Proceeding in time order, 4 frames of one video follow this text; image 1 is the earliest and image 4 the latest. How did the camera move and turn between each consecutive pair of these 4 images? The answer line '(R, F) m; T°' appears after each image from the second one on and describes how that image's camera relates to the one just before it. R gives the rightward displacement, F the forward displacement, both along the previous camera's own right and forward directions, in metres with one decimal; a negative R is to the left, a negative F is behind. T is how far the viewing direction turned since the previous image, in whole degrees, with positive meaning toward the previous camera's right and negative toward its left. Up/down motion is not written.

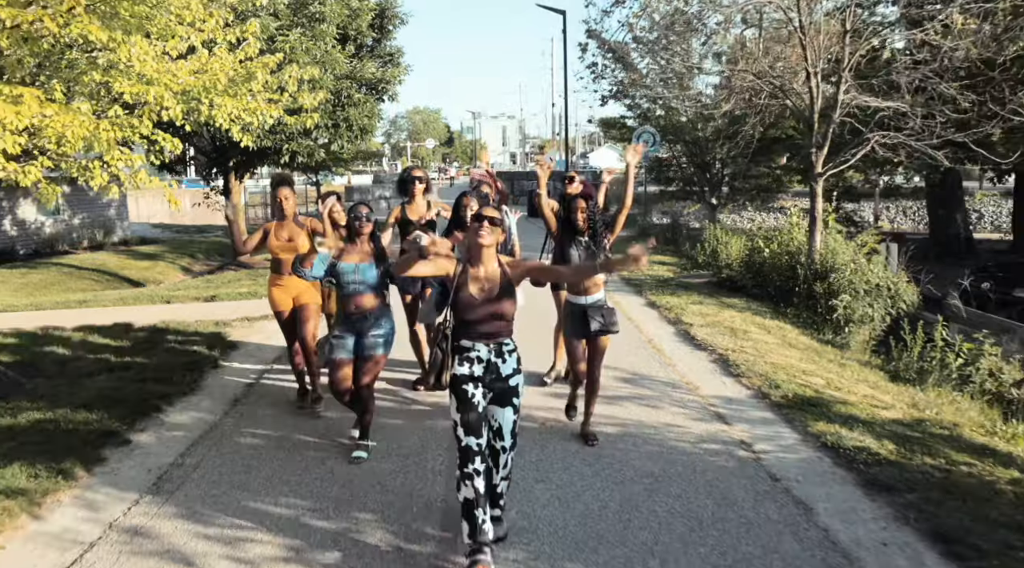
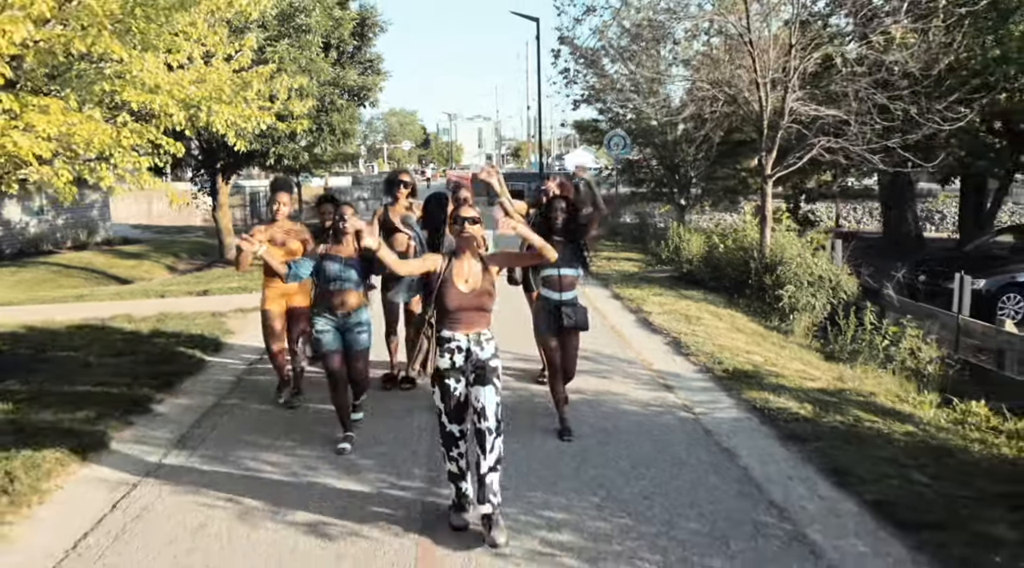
(0.0, -0.8) m; +2°
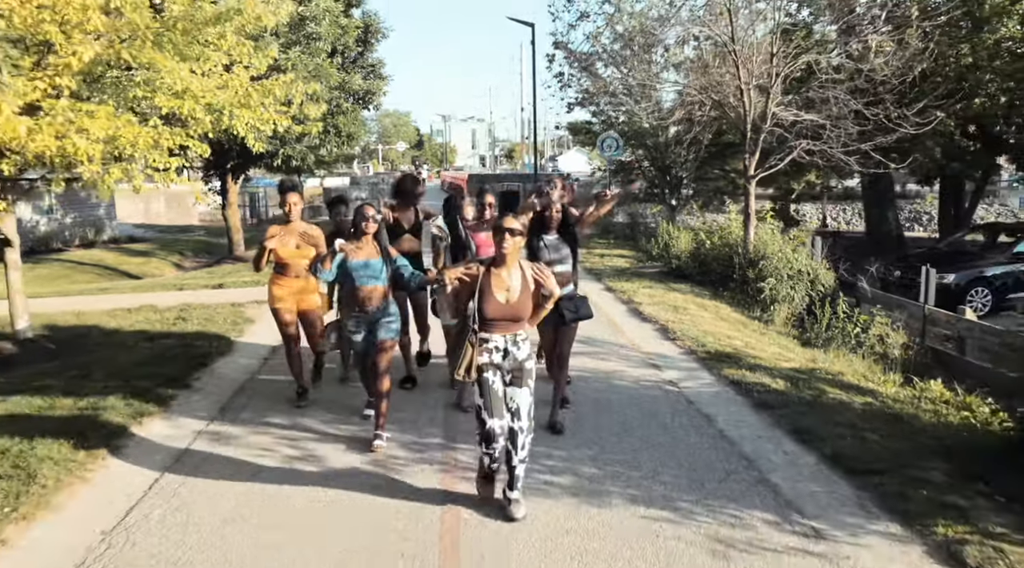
(-0.1, -0.7) m; 0°
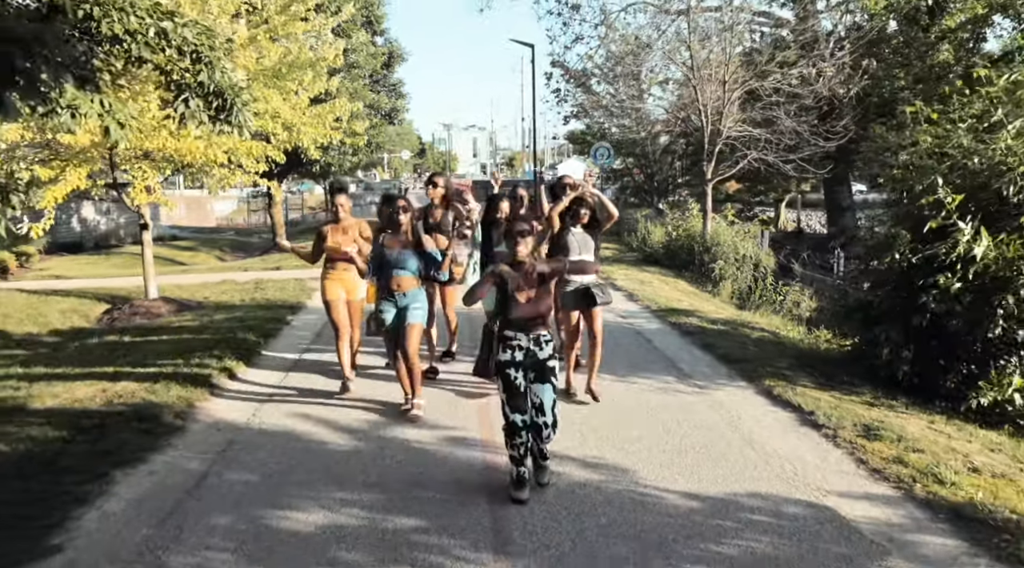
(0.0, -2.8) m; 0°
